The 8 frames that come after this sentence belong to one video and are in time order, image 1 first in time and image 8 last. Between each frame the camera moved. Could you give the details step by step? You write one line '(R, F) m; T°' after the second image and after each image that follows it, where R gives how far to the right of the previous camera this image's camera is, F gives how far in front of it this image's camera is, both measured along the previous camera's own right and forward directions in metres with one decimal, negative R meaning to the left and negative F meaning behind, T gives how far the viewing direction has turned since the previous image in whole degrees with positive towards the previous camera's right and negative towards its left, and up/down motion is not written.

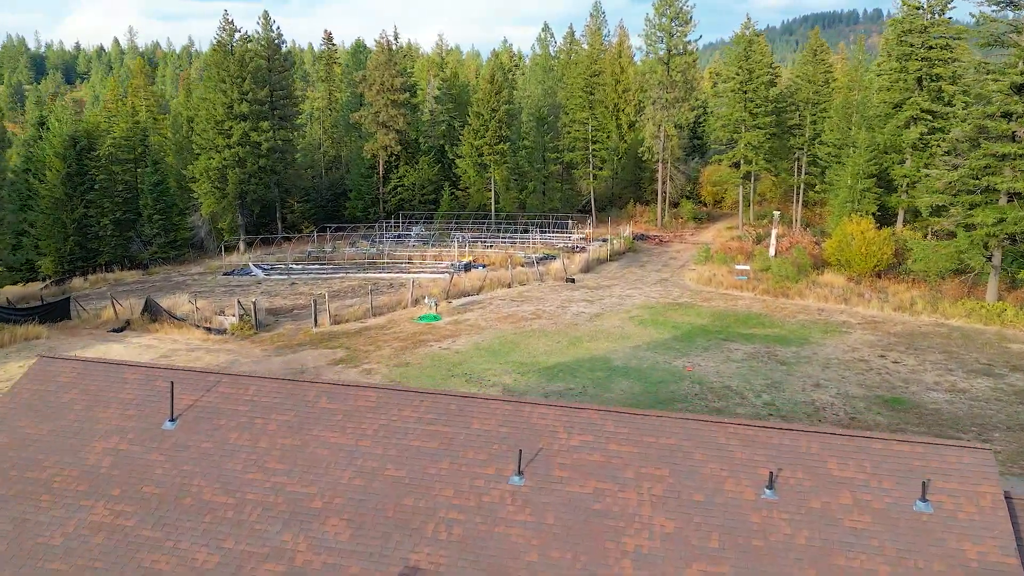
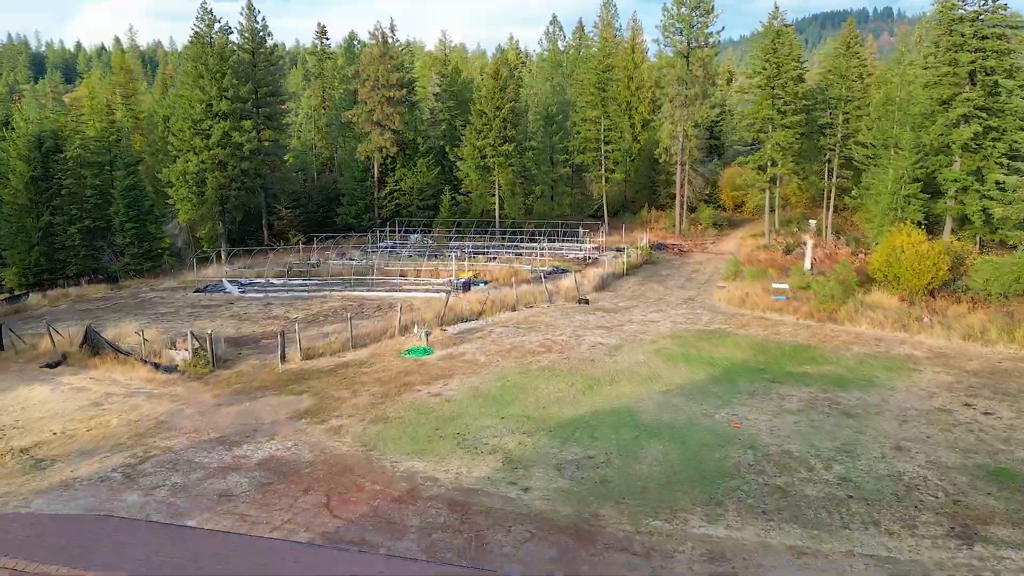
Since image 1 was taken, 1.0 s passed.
(0.0, +3.4) m; 0°
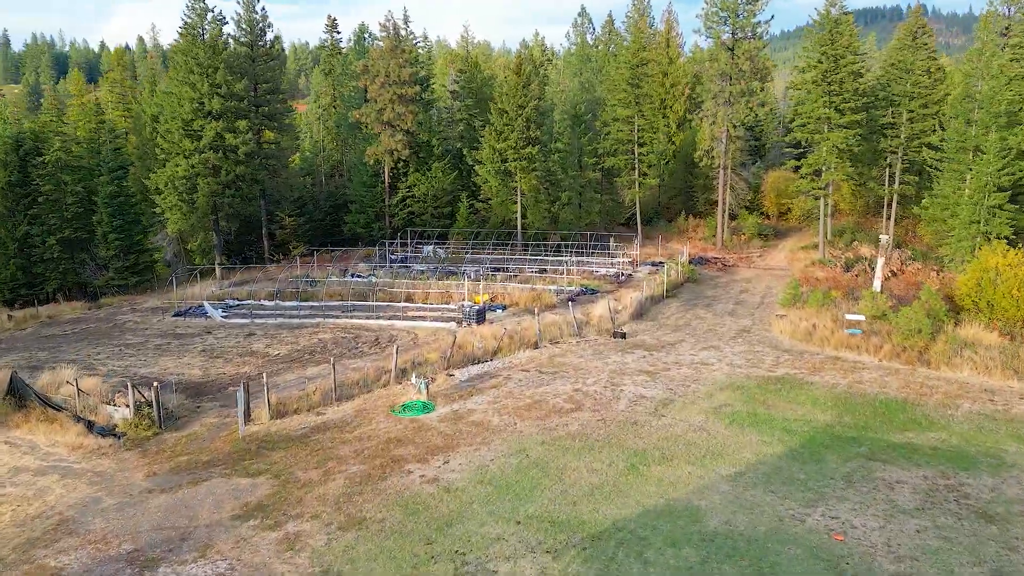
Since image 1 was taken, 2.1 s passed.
(+0.1, +3.8) m; -2°
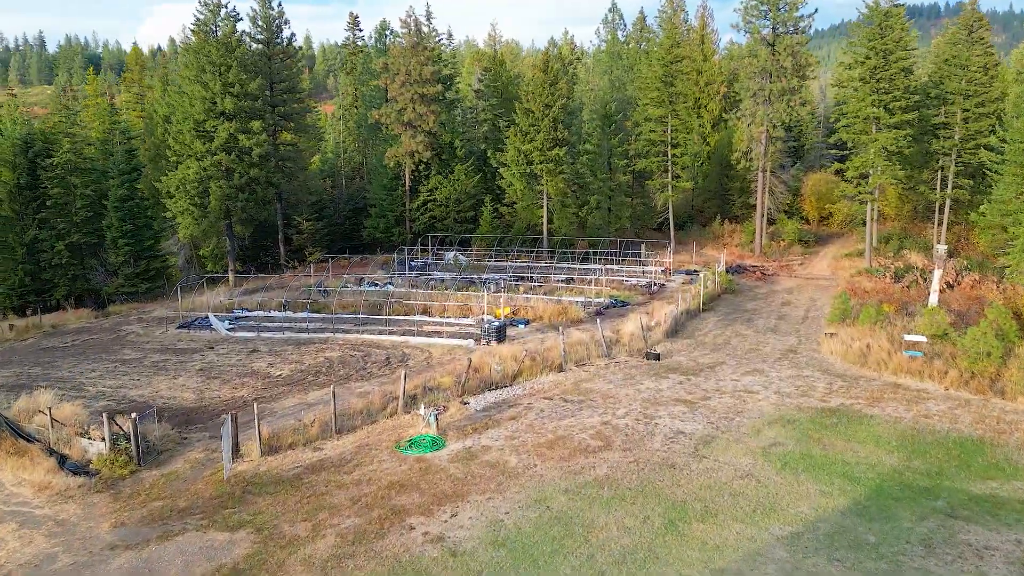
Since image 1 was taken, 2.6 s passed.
(+0.1, +1.7) m; -2°
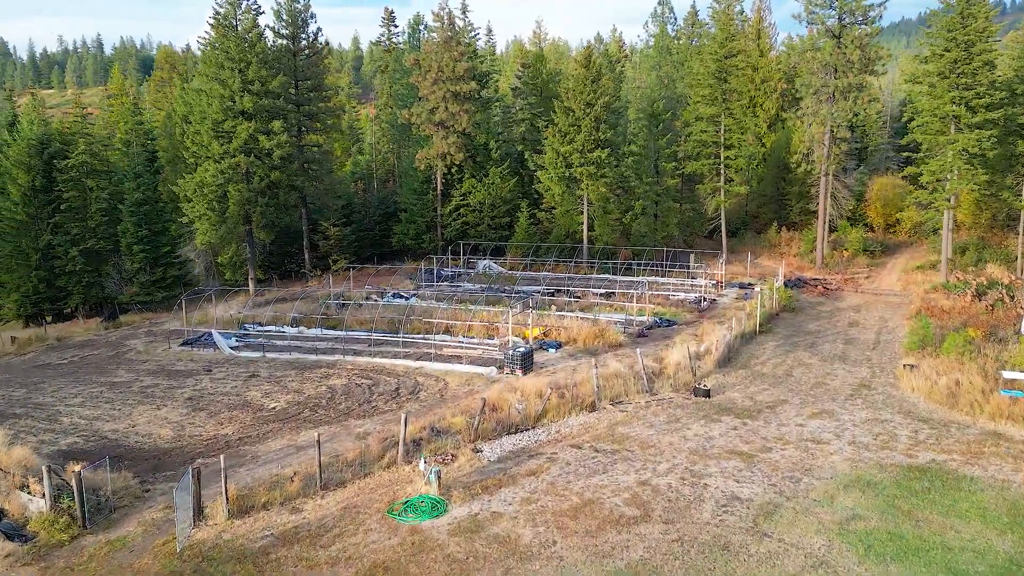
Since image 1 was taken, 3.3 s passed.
(+0.4, +2.4) m; -3°
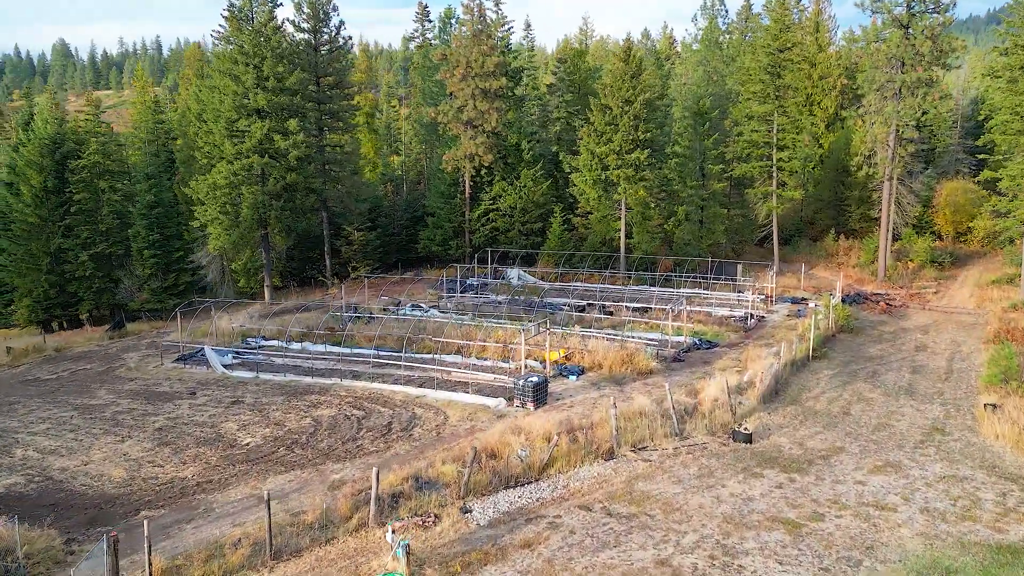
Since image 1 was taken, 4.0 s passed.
(+0.7, +2.2) m; -3°
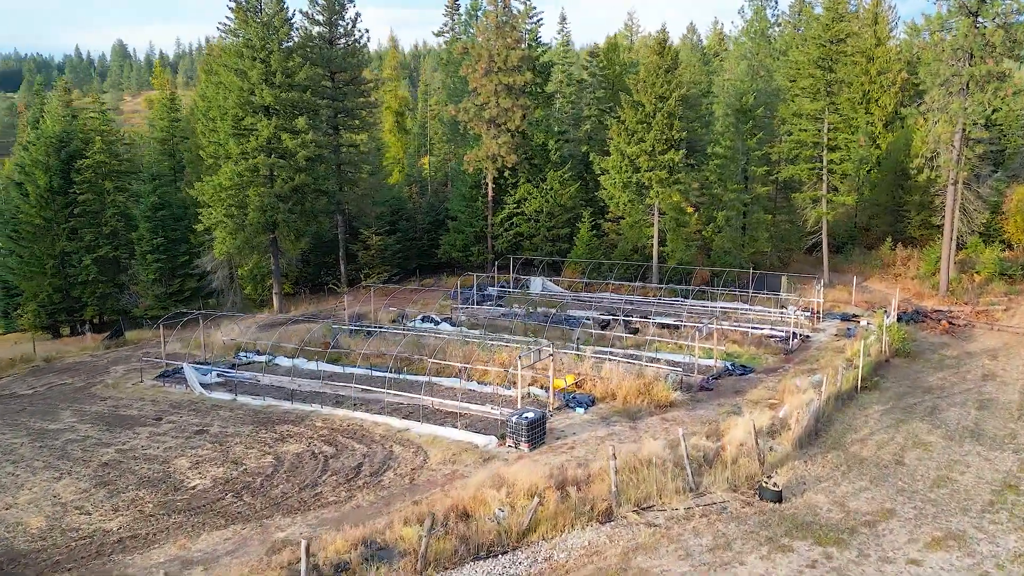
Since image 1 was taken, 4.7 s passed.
(+0.9, +2.0) m; -3°
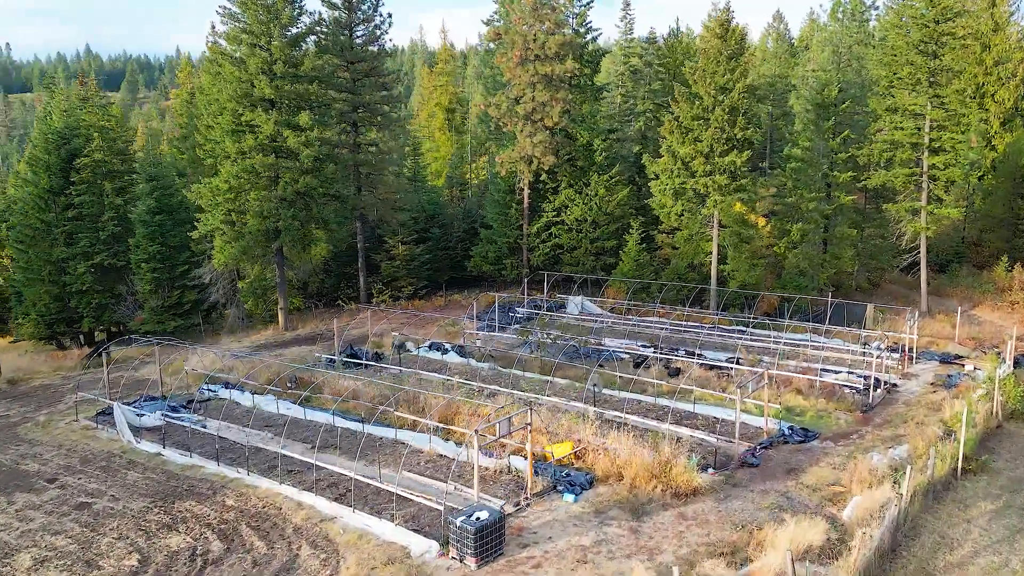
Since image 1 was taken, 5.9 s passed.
(+1.6, +3.6) m; -6°
